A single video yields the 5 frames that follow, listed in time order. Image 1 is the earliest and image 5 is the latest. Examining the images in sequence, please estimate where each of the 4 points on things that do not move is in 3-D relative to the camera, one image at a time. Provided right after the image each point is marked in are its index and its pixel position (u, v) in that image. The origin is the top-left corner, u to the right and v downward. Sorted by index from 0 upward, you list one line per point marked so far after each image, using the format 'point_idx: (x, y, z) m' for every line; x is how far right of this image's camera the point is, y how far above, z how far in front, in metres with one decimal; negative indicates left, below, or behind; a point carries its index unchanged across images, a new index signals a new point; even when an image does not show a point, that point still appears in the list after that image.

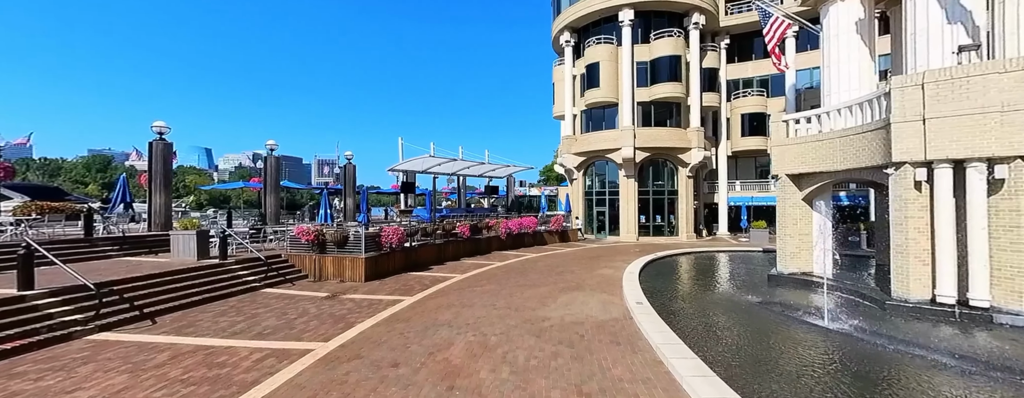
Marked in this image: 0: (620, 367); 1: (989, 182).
0: (+1.5, -2.4, +6.0) m
1: (+9.5, +0.3, +8.4) m
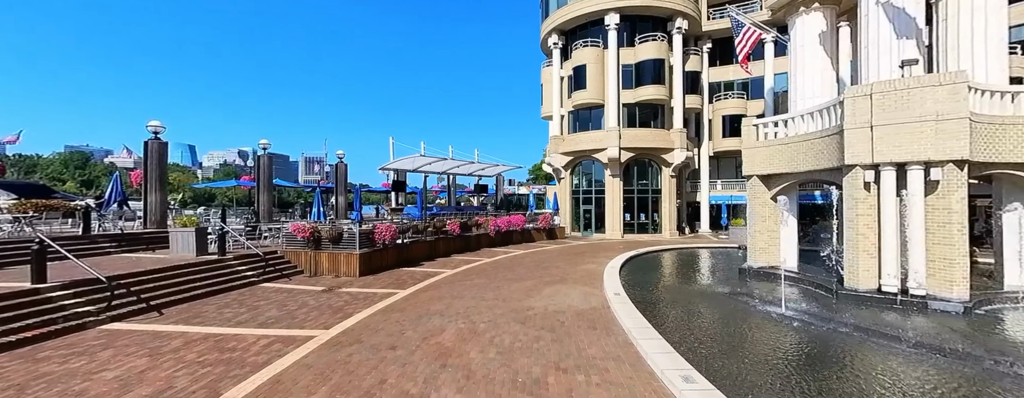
0: (+1.3, -2.4, +6.7) m
1: (+9.2, +0.3, +9.3) m
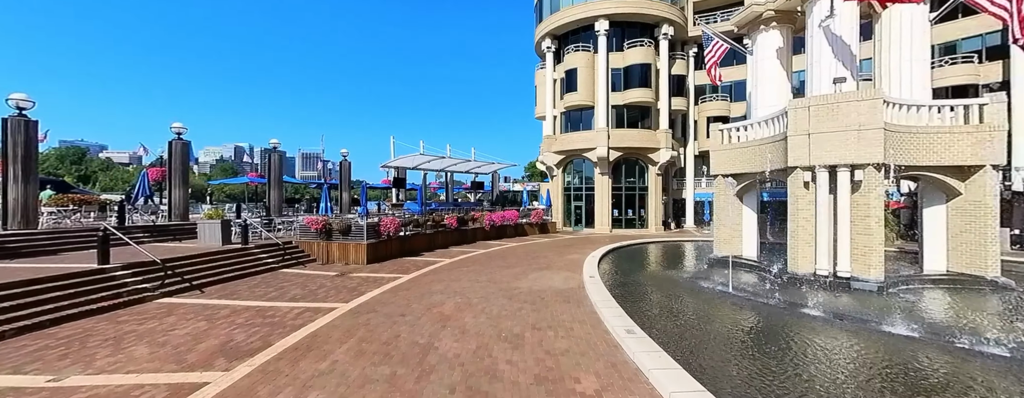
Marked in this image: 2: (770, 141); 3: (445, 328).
0: (+1.1, -2.3, +8.4) m
1: (+8.9, +0.4, +11.0) m
2: (+7.9, +1.8, +12.8) m
3: (-1.2, -2.3, +7.6) m
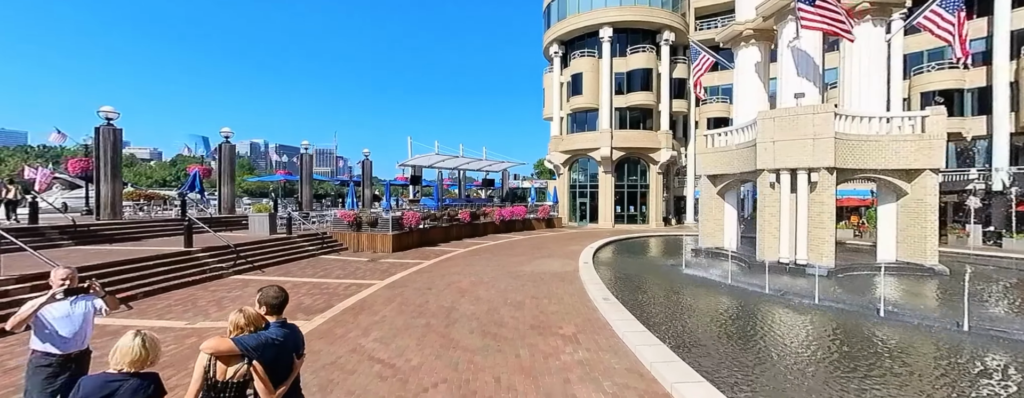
0: (+1.2, -2.2, +10.5) m
1: (+9.1, +0.4, +12.9) m
2: (+8.1, +1.8, +14.7) m
3: (-1.1, -2.3, +9.8) m
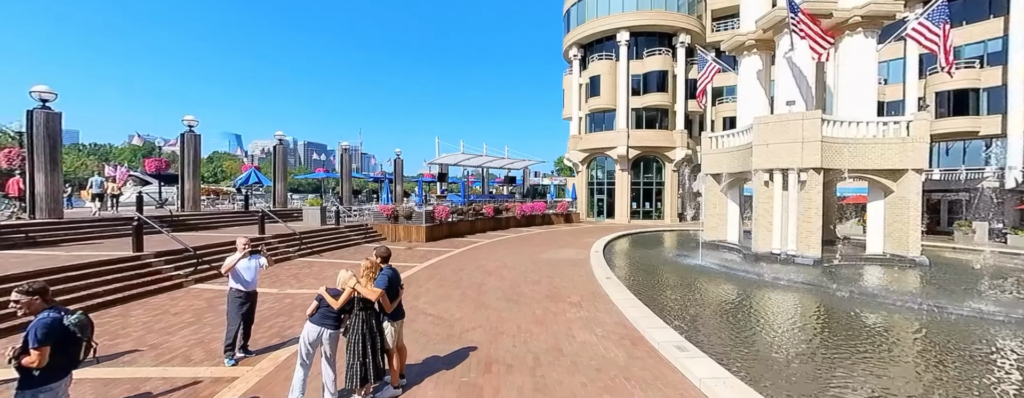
0: (+1.7, -2.1, +12.3) m
1: (+9.8, +0.6, +14.3) m
2: (+8.9, +2.0, +16.2) m
3: (-0.6, -2.2, +11.8) m
